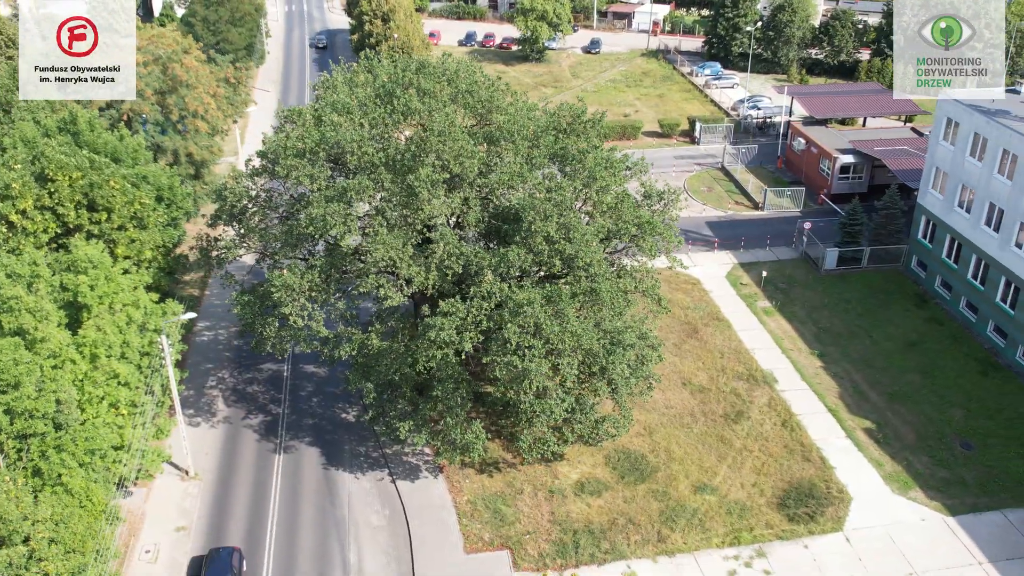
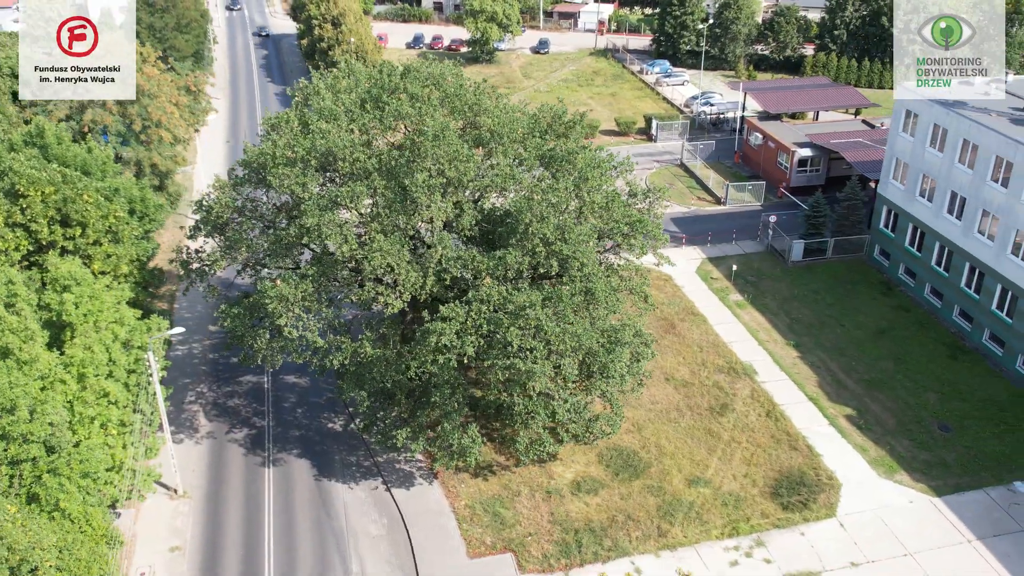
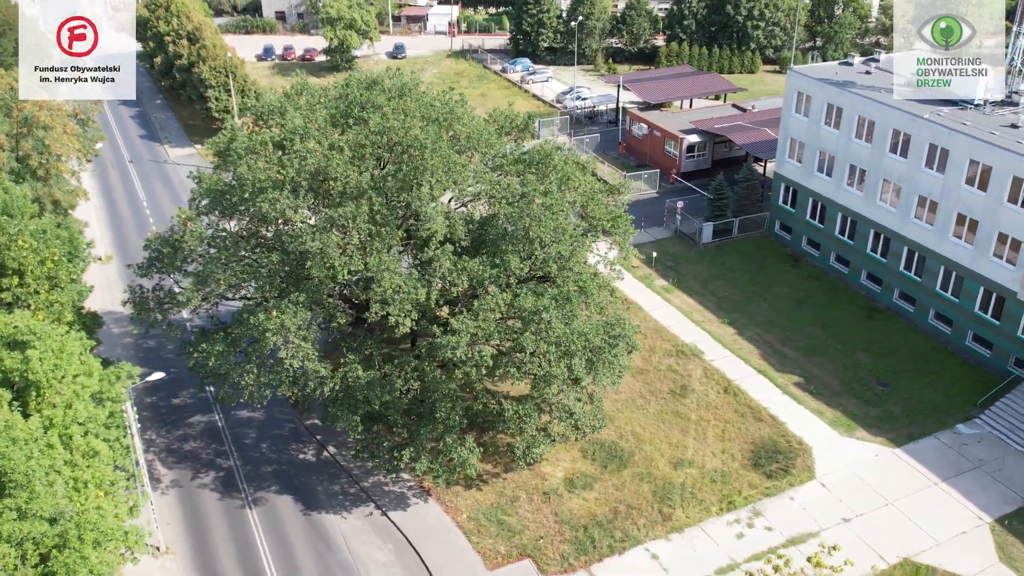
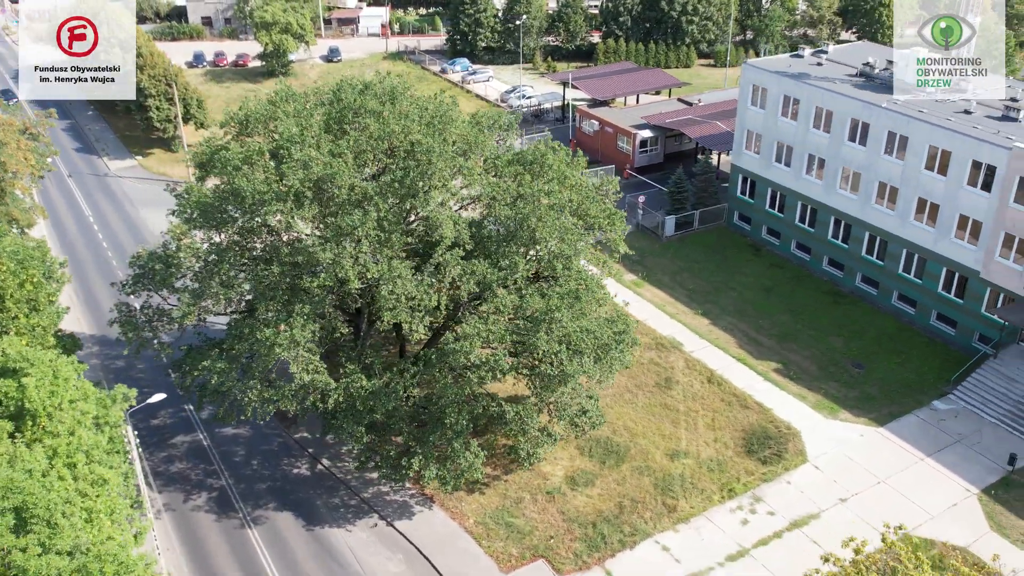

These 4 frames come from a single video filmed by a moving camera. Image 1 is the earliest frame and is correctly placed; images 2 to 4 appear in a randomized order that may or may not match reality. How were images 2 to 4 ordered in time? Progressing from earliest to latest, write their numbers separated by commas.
2, 3, 4
